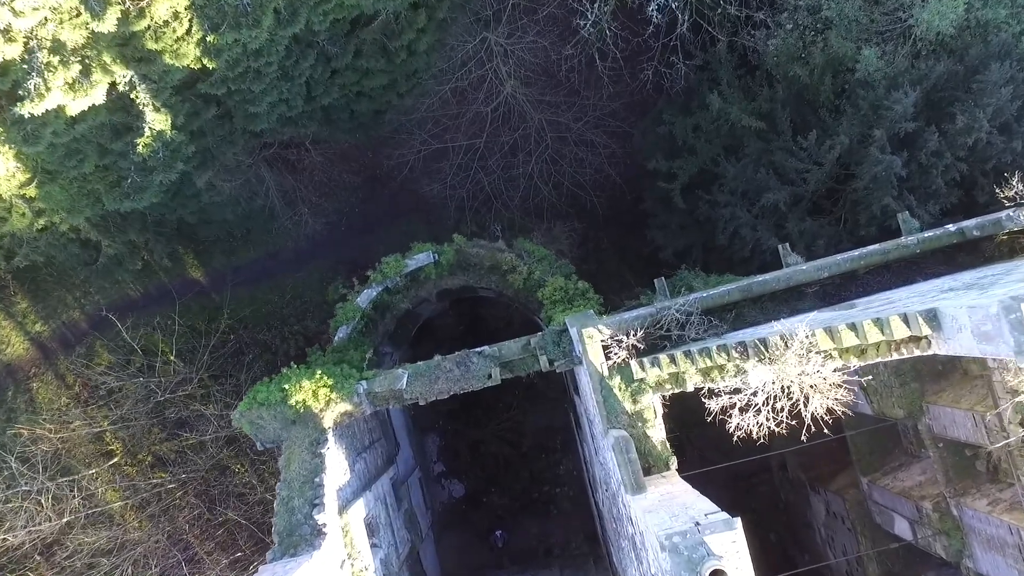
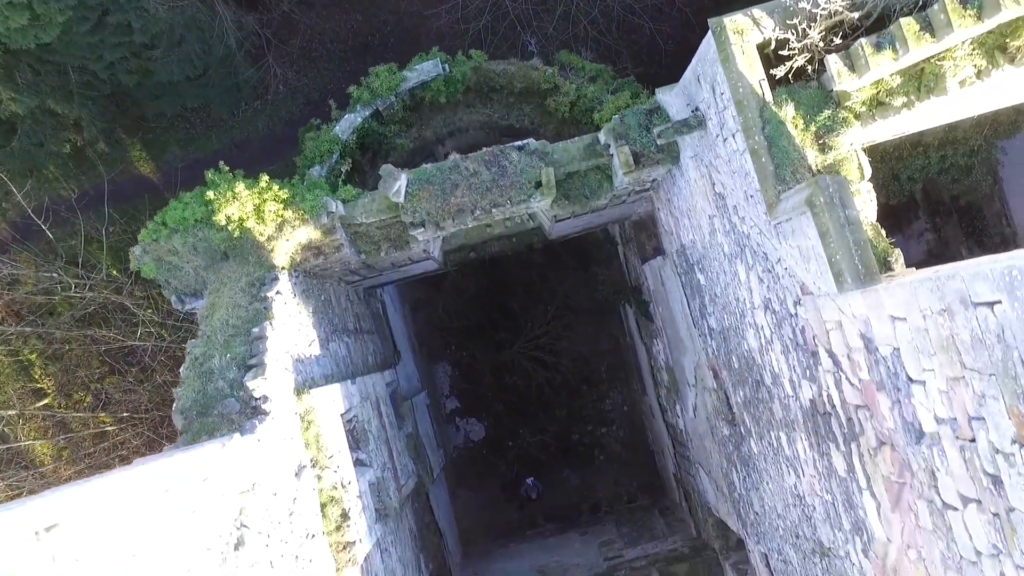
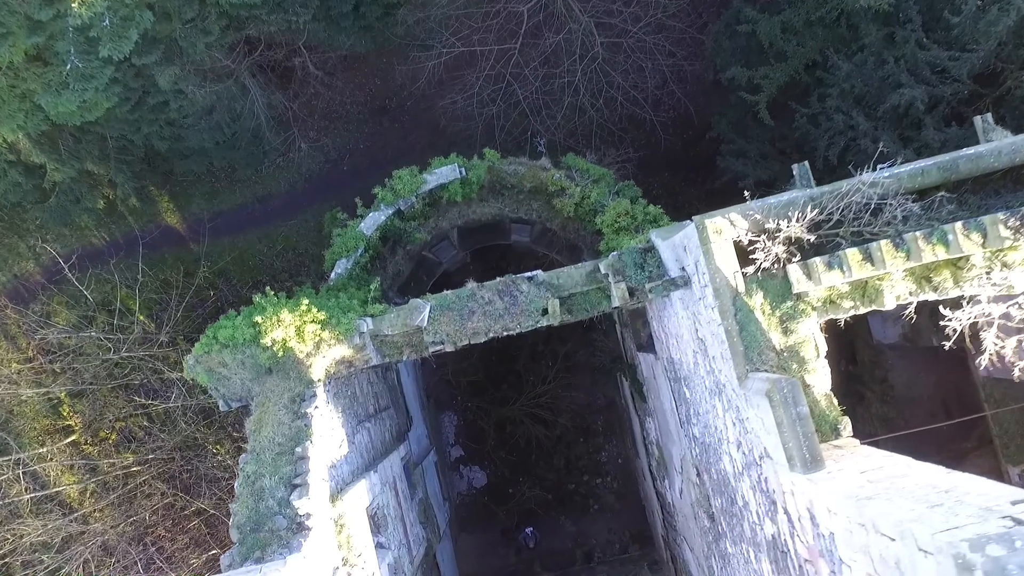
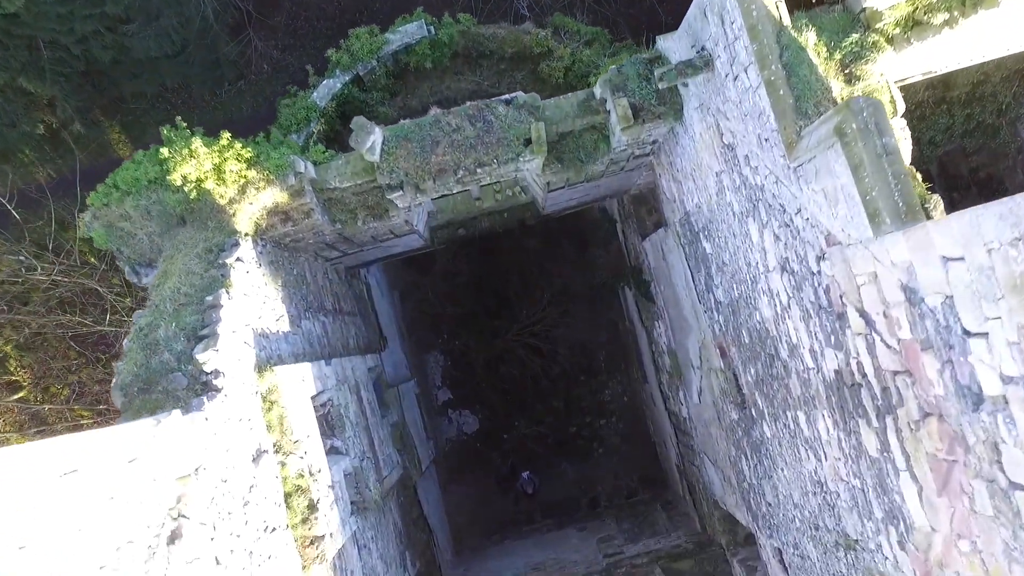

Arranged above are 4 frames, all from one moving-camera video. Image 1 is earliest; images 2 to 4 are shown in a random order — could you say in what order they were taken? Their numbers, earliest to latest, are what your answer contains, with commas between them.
3, 2, 4
